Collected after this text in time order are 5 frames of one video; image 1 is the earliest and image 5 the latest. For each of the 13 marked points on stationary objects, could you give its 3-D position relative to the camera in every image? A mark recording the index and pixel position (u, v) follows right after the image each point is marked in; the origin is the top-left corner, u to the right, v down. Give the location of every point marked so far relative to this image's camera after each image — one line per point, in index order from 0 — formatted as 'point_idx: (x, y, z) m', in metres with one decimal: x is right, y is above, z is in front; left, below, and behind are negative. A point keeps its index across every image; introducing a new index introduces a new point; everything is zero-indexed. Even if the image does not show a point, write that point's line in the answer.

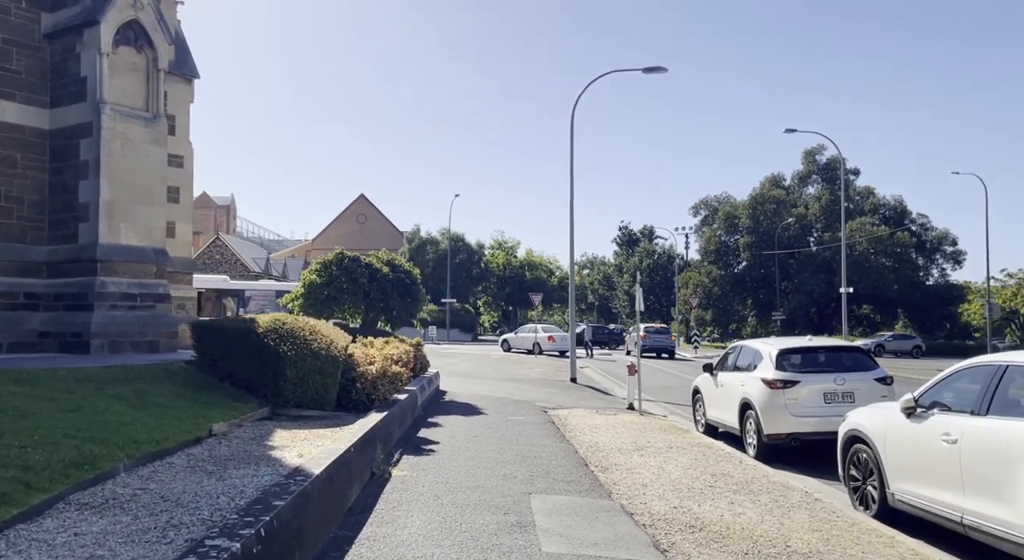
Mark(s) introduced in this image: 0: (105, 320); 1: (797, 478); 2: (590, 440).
0: (-6.4, -0.6, +11.3) m
1: (+3.5, -2.5, +8.9) m
2: (+1.2, -2.5, +11.4) m
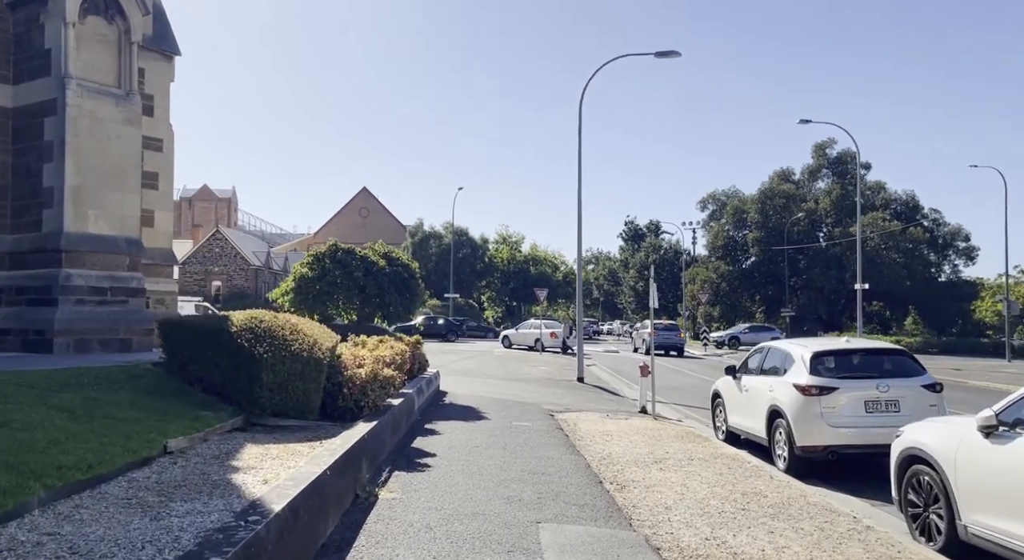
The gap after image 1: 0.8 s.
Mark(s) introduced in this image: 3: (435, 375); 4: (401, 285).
0: (-6.3, -0.5, +10.3) m
1: (+3.6, -2.4, +7.9) m
2: (+1.3, -2.5, +10.4) m
3: (-1.7, -2.1, +16.0) m
4: (-2.7, -0.1, +17.6) m
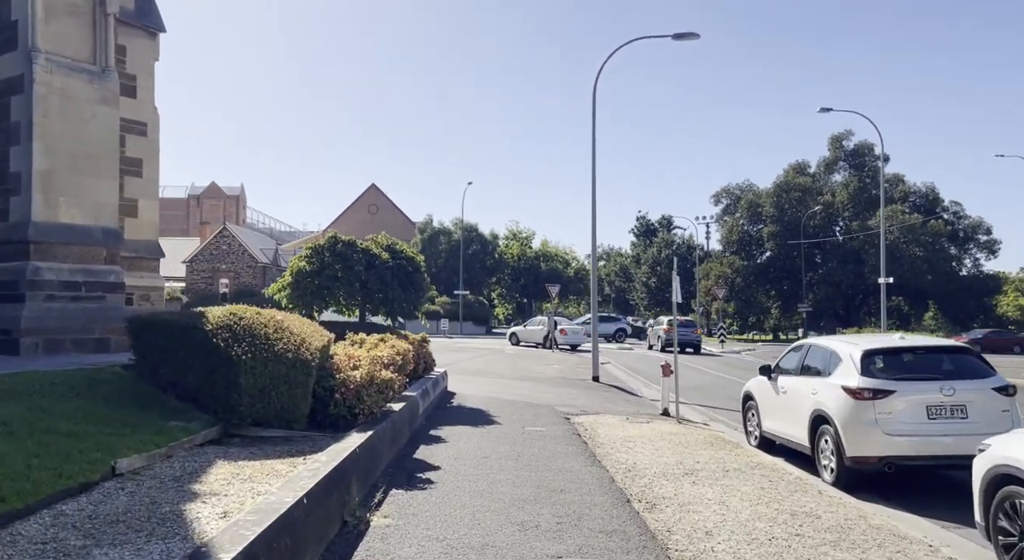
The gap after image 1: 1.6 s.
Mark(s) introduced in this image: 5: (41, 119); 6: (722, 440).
0: (-6.1, -0.4, +9.3) m
1: (+3.7, -2.3, +6.8) m
2: (+1.5, -2.3, +9.3) m
3: (-1.5, -2.0, +15.0) m
4: (-2.5, 0.0, +16.6) m
5: (-6.3, +2.1, +9.6) m
6: (+3.4, -2.6, +11.6) m
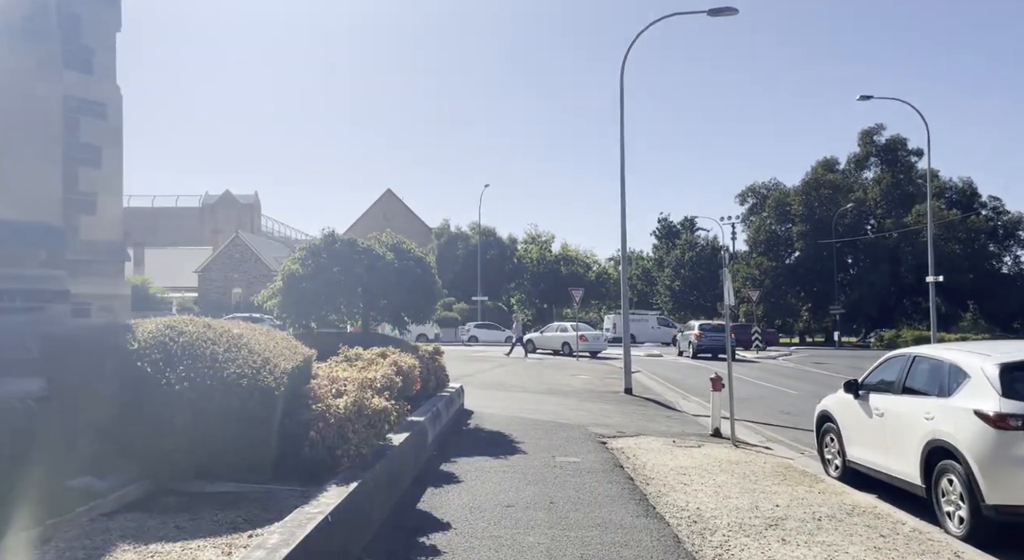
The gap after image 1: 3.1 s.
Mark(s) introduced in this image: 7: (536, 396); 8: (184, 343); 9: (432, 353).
0: (-5.8, -0.5, +7.6) m
1: (+4.0, -2.2, +4.8) m
2: (+1.8, -2.3, +7.3) m
3: (-1.0, -2.0, +13.1) m
4: (-2.0, -0.1, +14.7) m
5: (-6.0, +2.1, +7.9) m
6: (+3.7, -2.5, +9.5) m
7: (+0.6, -2.8, +17.8) m
8: (-2.5, -0.5, +5.4) m
9: (-1.4, -1.3, +12.8) m
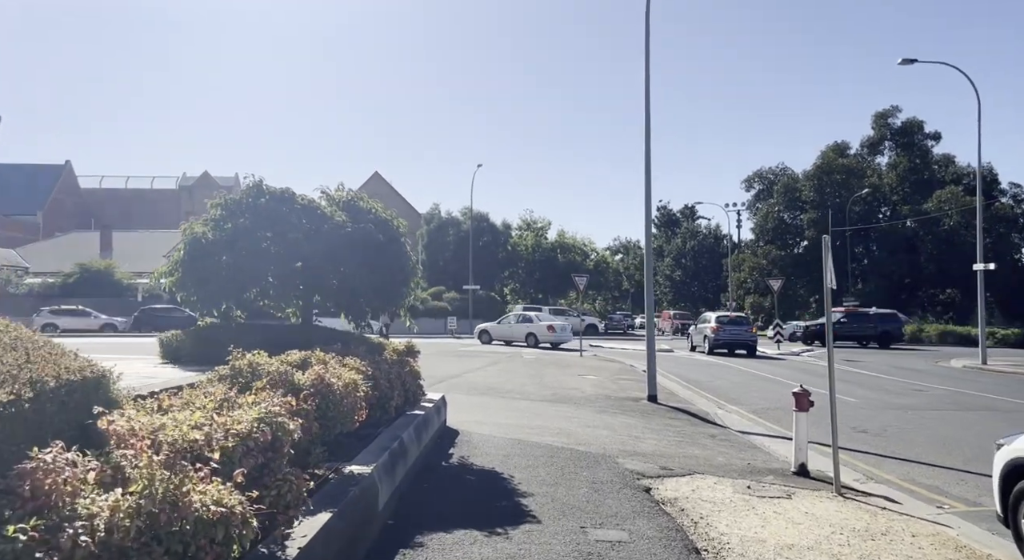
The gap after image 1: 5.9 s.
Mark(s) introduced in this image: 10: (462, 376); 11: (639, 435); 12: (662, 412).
0: (-5.8, -0.2, +3.8) m
1: (+4.1, -2.0, +1.1) m
2: (+1.8, -2.0, +3.6) m
3: (-1.0, -1.7, +9.4) m
4: (-2.0, +0.3, +10.9) m
5: (-5.9, +2.4, +4.0) m
6: (+3.8, -2.2, +5.8) m
7: (+0.6, -2.4, +14.1) m
8: (-2.4, -0.2, +1.6) m
9: (-1.4, -0.9, +9.0) m
10: (-1.3, -2.4, +17.8) m
11: (+2.0, -2.4, +11.2) m
12: (+2.9, -2.5, +13.9) m
